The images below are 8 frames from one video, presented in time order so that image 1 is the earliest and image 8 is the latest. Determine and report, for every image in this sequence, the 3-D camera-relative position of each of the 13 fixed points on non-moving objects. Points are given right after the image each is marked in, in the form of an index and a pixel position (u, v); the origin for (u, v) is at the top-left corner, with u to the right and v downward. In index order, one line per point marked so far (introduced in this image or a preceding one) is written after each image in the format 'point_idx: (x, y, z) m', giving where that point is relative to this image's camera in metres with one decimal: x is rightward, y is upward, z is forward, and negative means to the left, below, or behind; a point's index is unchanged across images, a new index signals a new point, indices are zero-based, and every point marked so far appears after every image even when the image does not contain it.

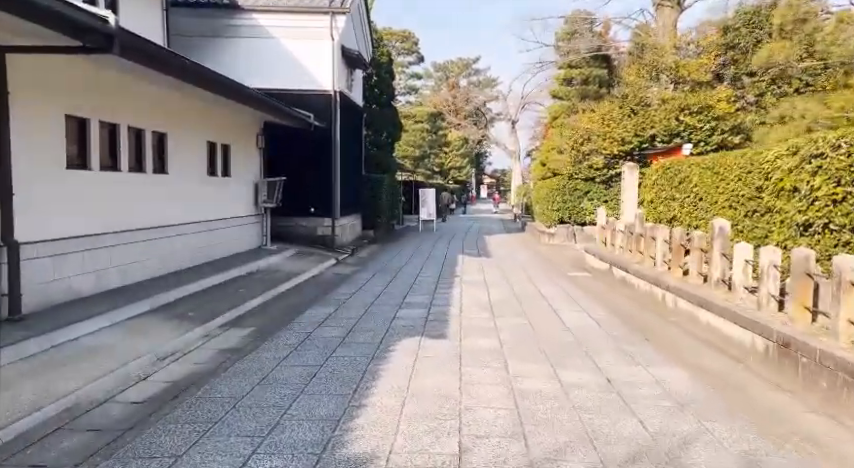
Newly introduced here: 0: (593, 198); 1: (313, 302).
0: (+4.3, +0.9, +16.2) m
1: (-1.3, -0.8, +7.5) m
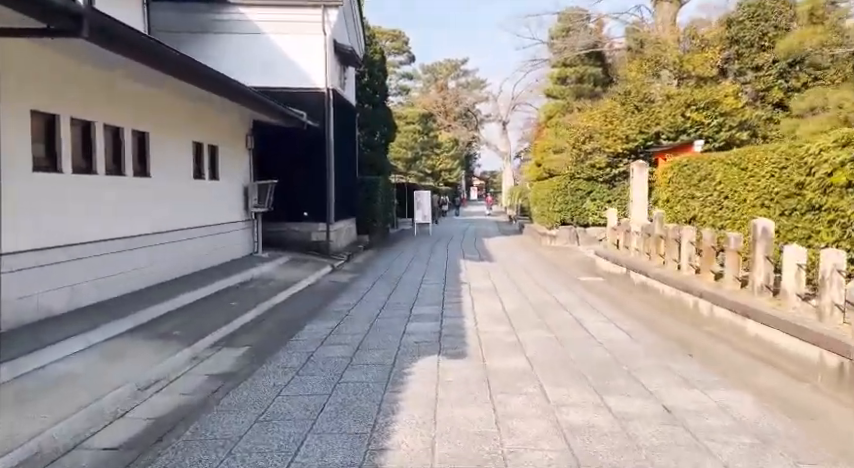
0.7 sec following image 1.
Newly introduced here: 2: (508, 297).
0: (+4.2, +0.9, +15.7) m
1: (-1.2, -0.9, +6.8) m
2: (+1.0, -0.8, +7.7) m
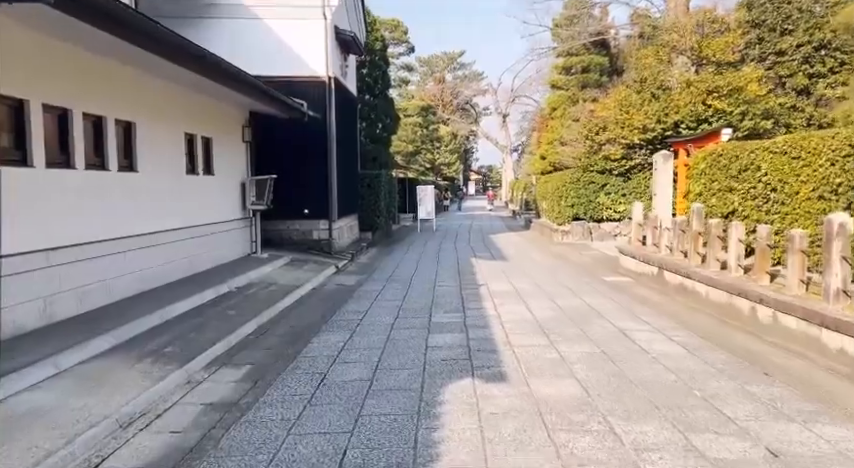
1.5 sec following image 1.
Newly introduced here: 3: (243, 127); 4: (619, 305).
0: (+4.4, +1.0, +15.0) m
1: (-1.0, -0.9, +6.1) m
2: (+1.2, -0.8, +7.0) m
3: (-2.9, +1.7, +10.1) m
4: (+2.1, -0.8, +6.9) m
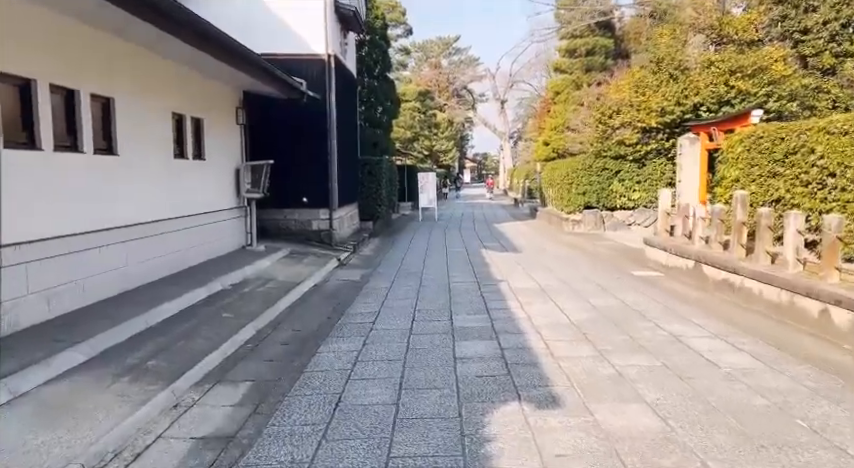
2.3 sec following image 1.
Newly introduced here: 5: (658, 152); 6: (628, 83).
0: (+4.5, +1.2, +14.3) m
1: (-0.8, -0.8, +5.3) m
2: (+1.4, -0.7, +6.2) m
3: (-2.8, +1.9, +9.3) m
4: (+2.3, -0.7, +6.1) m
5: (+5.0, +1.8, +13.7) m
6: (+4.5, +3.3, +14.0) m
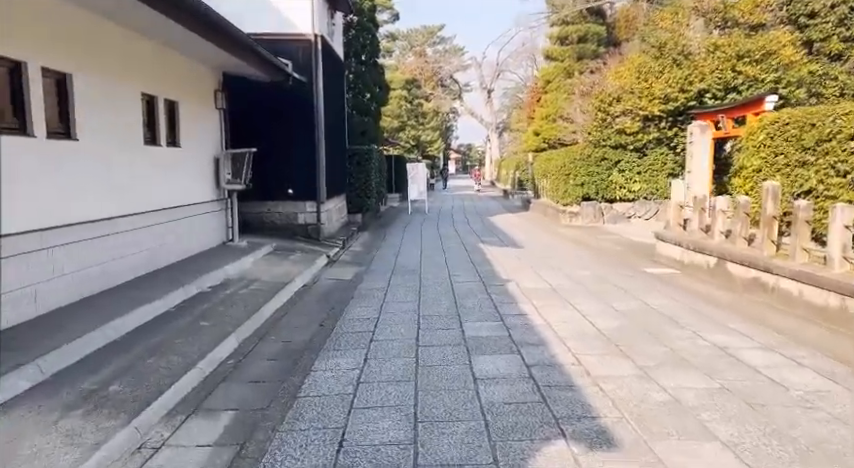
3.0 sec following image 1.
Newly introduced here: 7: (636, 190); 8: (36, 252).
0: (+4.3, +1.4, +13.7) m
1: (-0.8, -0.8, +4.7) m
2: (+1.4, -0.6, +5.6) m
3: (-2.9, +1.9, +8.5) m
4: (+2.3, -0.6, +5.5) m
5: (+4.8, +1.9, +13.2) m
6: (+4.3, +3.5, +13.4) m
7: (+4.5, +0.9, +13.5) m
8: (-2.9, -0.1, +4.5) m
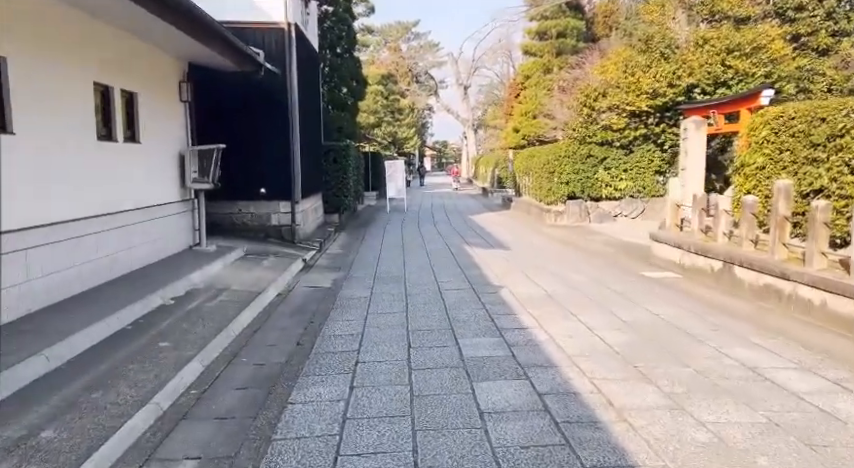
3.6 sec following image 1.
0: (+3.9, +1.4, +13.3) m
1: (-0.8, -0.9, +4.1) m
2: (+1.3, -0.7, +5.1) m
3: (-3.1, +1.9, +7.9) m
4: (+2.2, -0.7, +5.1) m
5: (+4.4, +2.0, +12.8) m
6: (+3.9, +3.5, +13.0) m
7: (+4.1, +1.0, +13.1) m
8: (-2.9, -0.2, +3.8) m
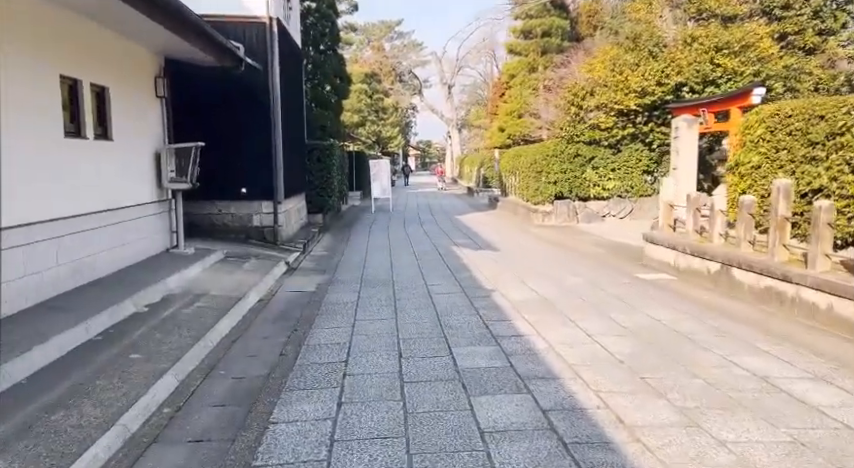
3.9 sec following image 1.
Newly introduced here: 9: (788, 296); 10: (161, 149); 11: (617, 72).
0: (+3.6, +1.4, +13.1) m
1: (-0.9, -0.9, +3.8) m
2: (+1.3, -0.7, +4.9) m
3: (-3.2, +1.9, +7.5) m
4: (+2.2, -0.7, +4.9) m
5: (+4.2, +2.0, +12.7) m
6: (+3.6, +3.5, +12.8) m
7: (+3.8, +0.9, +12.9) m
8: (-2.9, -0.2, +3.5) m
9: (+3.0, -0.5, +5.3) m
10: (-3.1, +1.0, +7.4) m
11: (+3.7, +3.2, +12.3) m
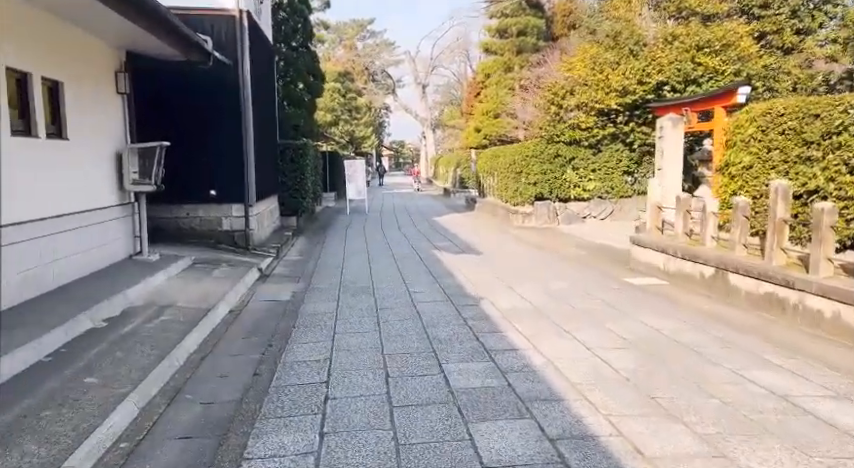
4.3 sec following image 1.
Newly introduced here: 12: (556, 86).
0: (+3.1, +1.4, +12.9) m
1: (-0.9, -0.9, +3.4) m
2: (+1.2, -0.7, +4.6) m
3: (-3.4, +1.8, +7.0) m
4: (+2.1, -0.7, +4.6) m
5: (+3.7, +1.9, +12.5) m
6: (+3.1, +3.5, +12.6) m
7: (+3.3, +0.9, +12.7) m
8: (-3.0, -0.3, +3.0) m
9: (+2.9, -0.5, +5.0) m
10: (-3.4, +0.9, +7.0) m
11: (+3.3, +3.1, +12.1) m
12: (+2.6, +3.0, +12.7) m
